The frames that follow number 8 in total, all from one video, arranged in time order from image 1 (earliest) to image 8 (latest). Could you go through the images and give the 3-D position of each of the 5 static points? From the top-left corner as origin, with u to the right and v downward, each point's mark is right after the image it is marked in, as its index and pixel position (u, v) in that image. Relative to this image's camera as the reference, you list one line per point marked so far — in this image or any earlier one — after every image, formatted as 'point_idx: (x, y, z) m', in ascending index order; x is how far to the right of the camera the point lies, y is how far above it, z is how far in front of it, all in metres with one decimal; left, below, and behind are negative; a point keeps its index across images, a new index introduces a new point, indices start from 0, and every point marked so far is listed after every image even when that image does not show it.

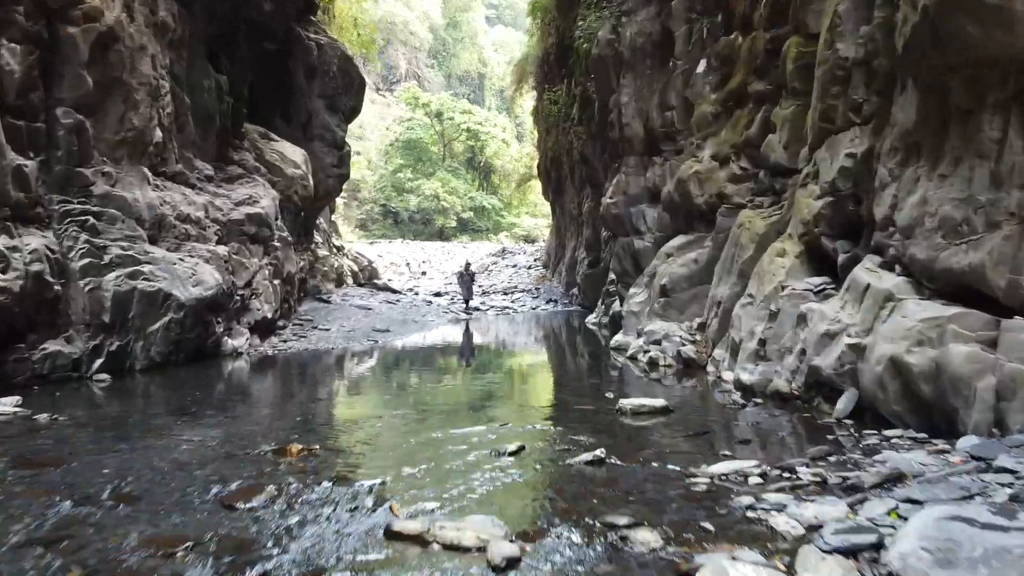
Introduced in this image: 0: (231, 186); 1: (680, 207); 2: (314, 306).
0: (-5.0, +1.8, +13.5) m
1: (+2.6, +1.3, +11.9) m
2: (-4.7, -0.4, +17.8) m
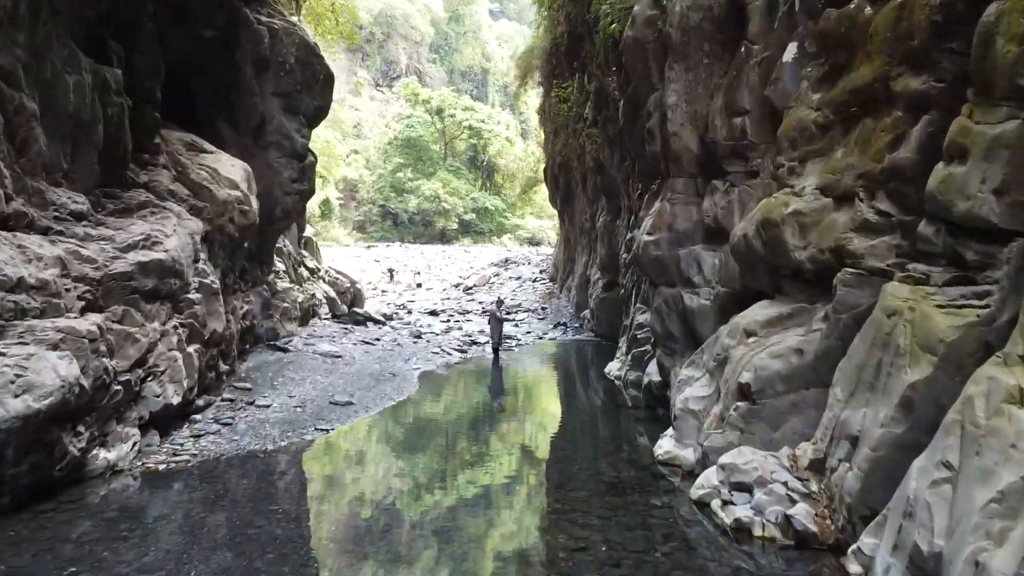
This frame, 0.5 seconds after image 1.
0: (-5.0, +0.8, +9.7) m
1: (+2.7, +0.3, +8.1) m
2: (-4.6, -1.3, +14.0) m
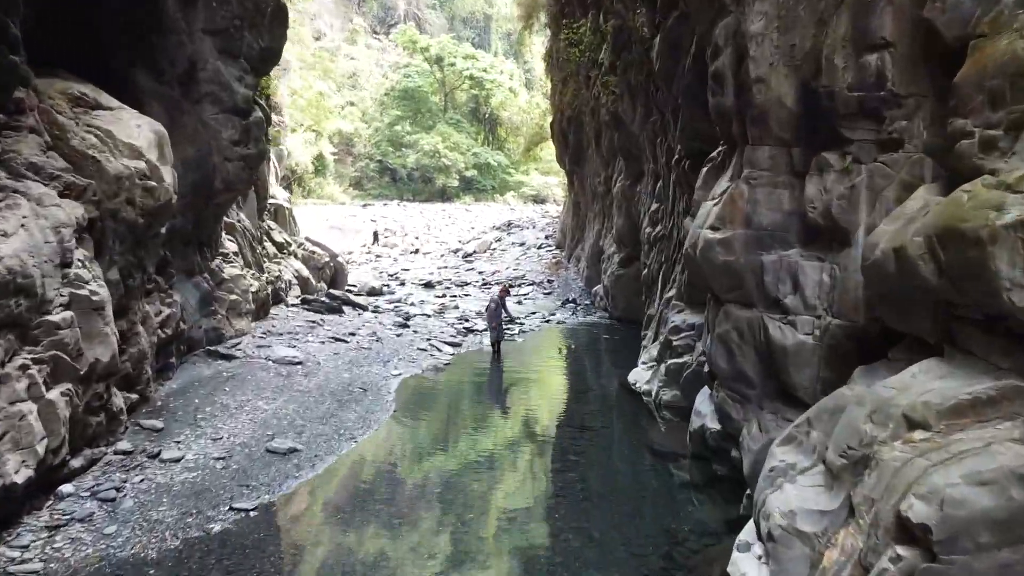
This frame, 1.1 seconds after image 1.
0: (-5.0, +0.6, +6.4) m
1: (+2.7, 0.0, +4.9) m
2: (-4.6, -1.3, +10.9) m
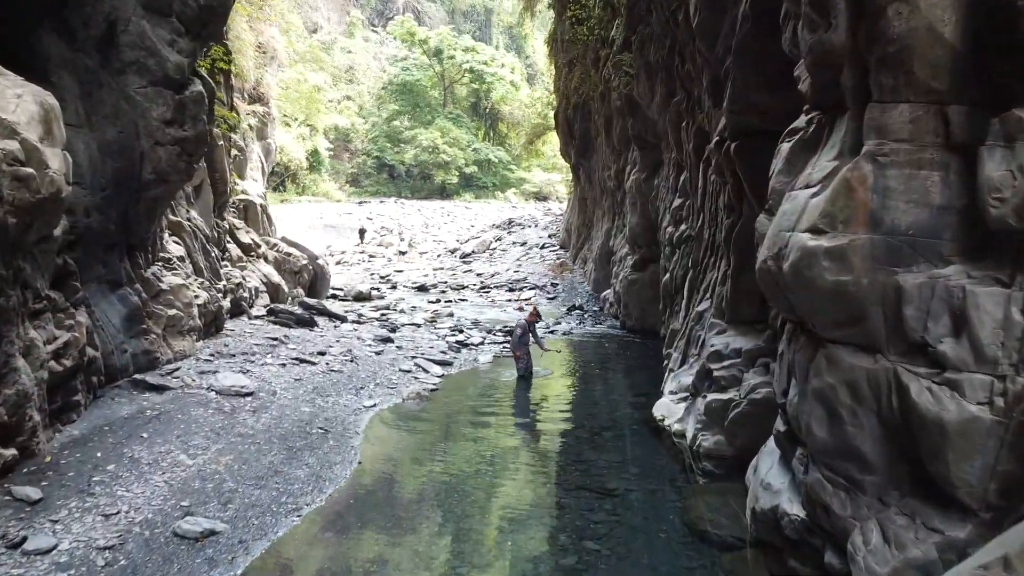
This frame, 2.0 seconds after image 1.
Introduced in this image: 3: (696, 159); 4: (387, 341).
0: (-5.1, +0.4, +4.1) m
1: (+2.6, -0.2, +2.5) m
2: (-4.6, -1.5, +8.6) m
3: (+2.9, +2.0, +12.0) m
4: (-2.4, -1.0, +14.4) m
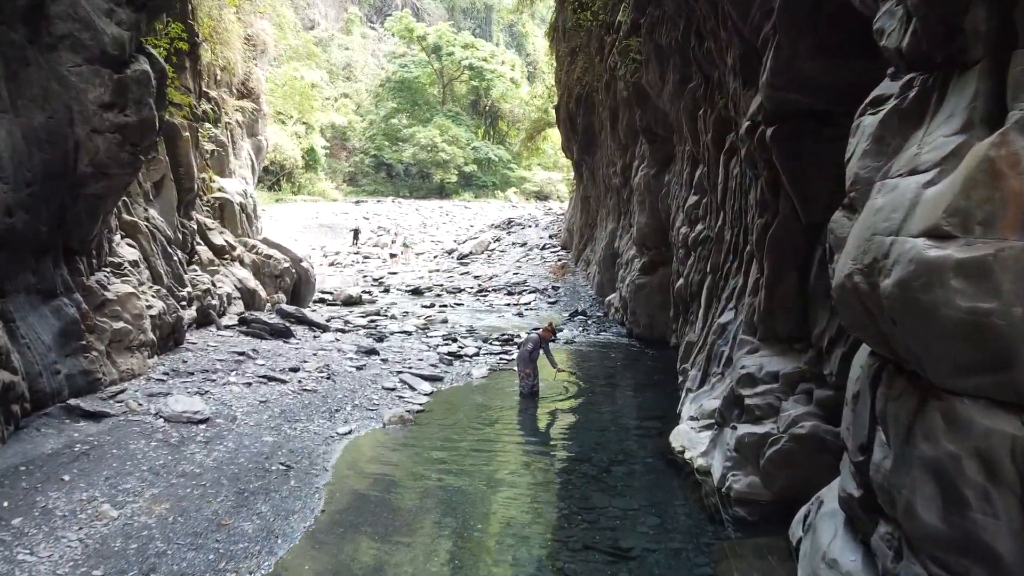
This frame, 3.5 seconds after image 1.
0: (-5.1, +0.3, +2.8) m
1: (+2.6, -0.3, +1.2) m
2: (-4.7, -1.6, +7.2) m
3: (+2.9, +1.9, +10.6) m
4: (-2.4, -1.1, +13.1) m
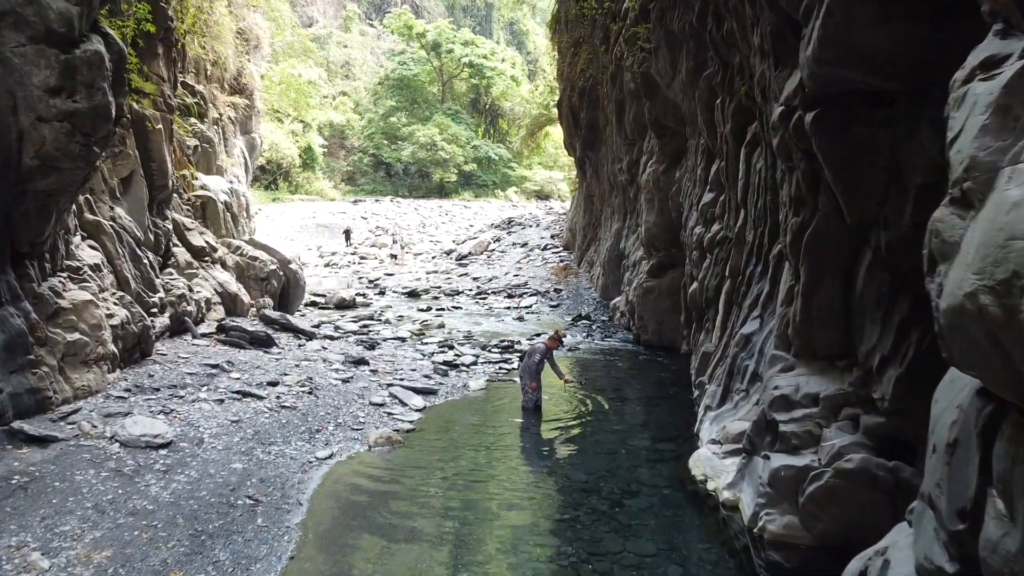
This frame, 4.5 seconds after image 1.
0: (-5.1, +0.2, +1.8) m
1: (+2.5, -0.4, +0.2) m
2: (-4.7, -1.7, +6.3) m
3: (+2.9, +1.8, +9.7) m
4: (-2.4, -1.2, +12.1) m
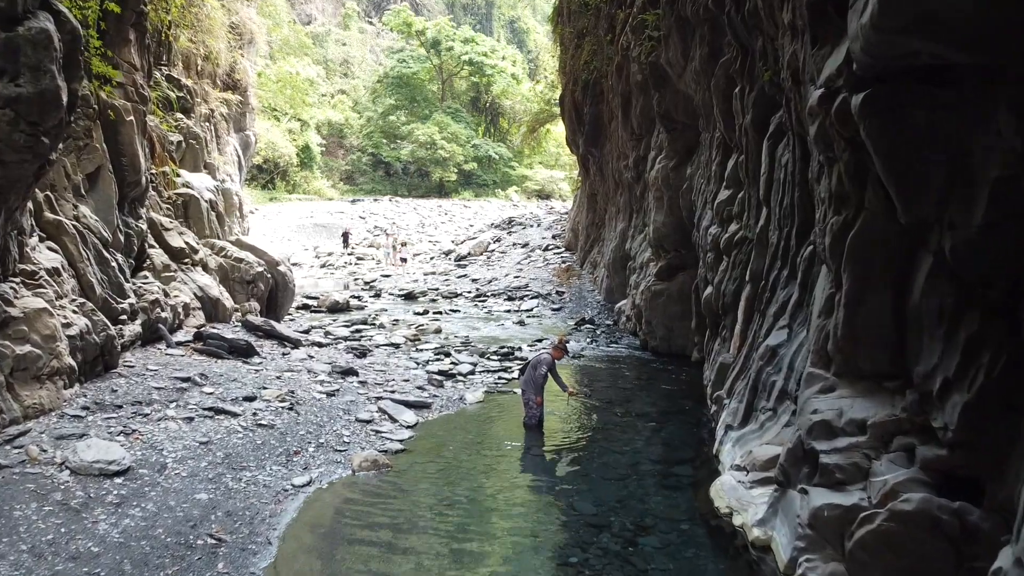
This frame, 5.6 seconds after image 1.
0: (-5.1, +0.1, +1.0) m
1: (+2.5, -0.5, -0.7) m
2: (-4.7, -1.8, +5.4) m
3: (+2.9, +1.8, +8.8) m
4: (-2.4, -1.3, +11.2) m
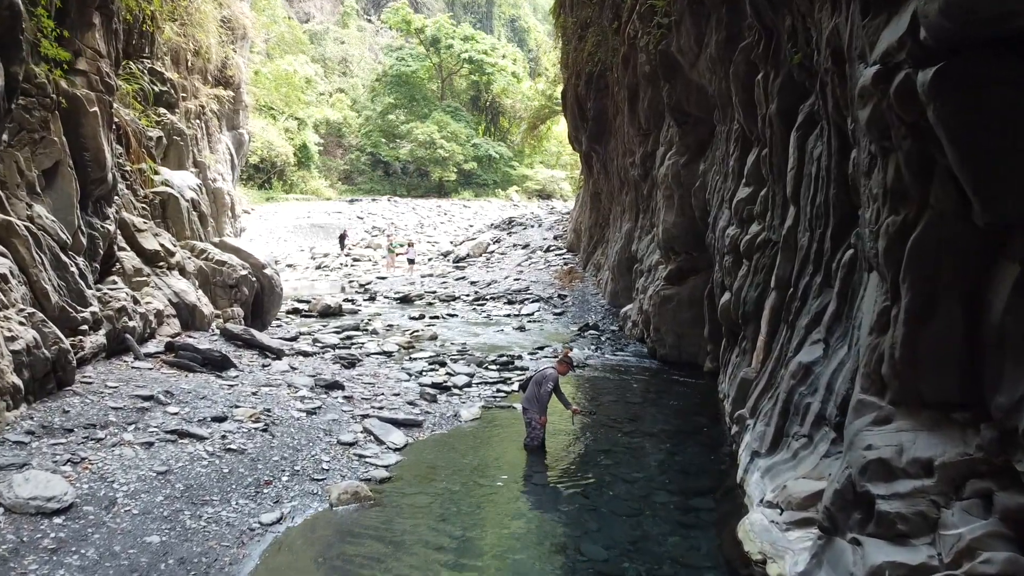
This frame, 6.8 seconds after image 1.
0: (-5.1, 0.0, +0.1) m
1: (+2.5, -0.6, -1.5) m
2: (-4.7, -1.8, +4.5) m
3: (+2.9, +1.7, +7.9) m
4: (-2.4, -1.4, +10.4) m
